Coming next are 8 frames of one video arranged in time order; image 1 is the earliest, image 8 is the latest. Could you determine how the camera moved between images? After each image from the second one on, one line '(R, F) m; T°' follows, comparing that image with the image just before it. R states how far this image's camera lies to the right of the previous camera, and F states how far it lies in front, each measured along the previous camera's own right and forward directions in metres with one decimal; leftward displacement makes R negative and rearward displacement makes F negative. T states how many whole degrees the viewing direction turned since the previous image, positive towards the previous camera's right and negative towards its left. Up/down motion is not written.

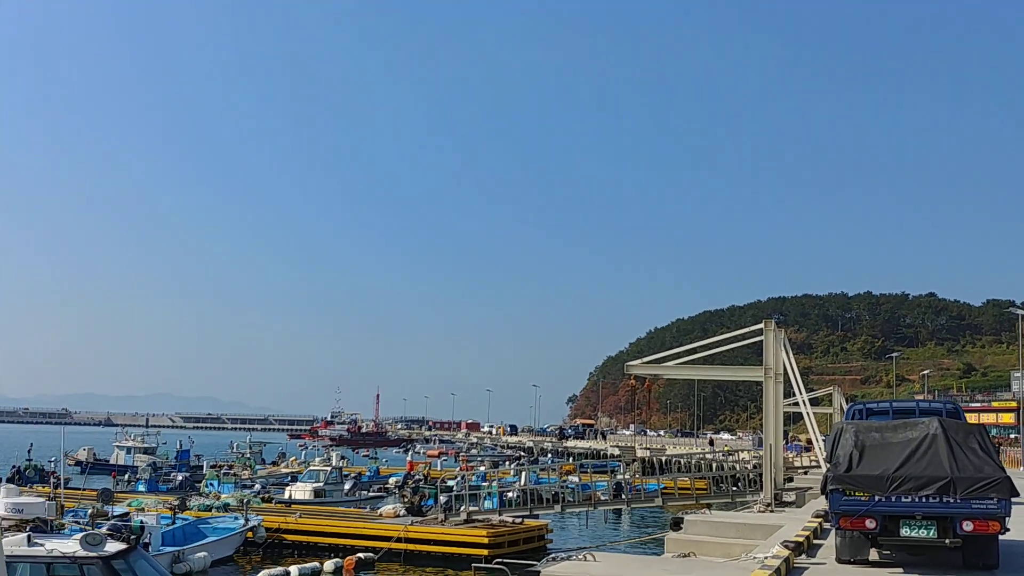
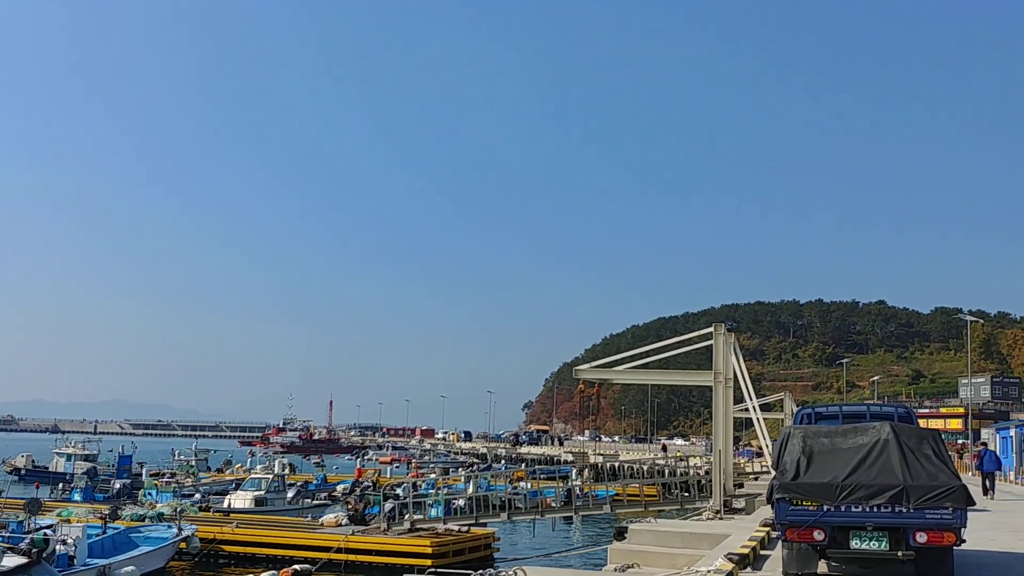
(+0.3, +0.7) m; +2°
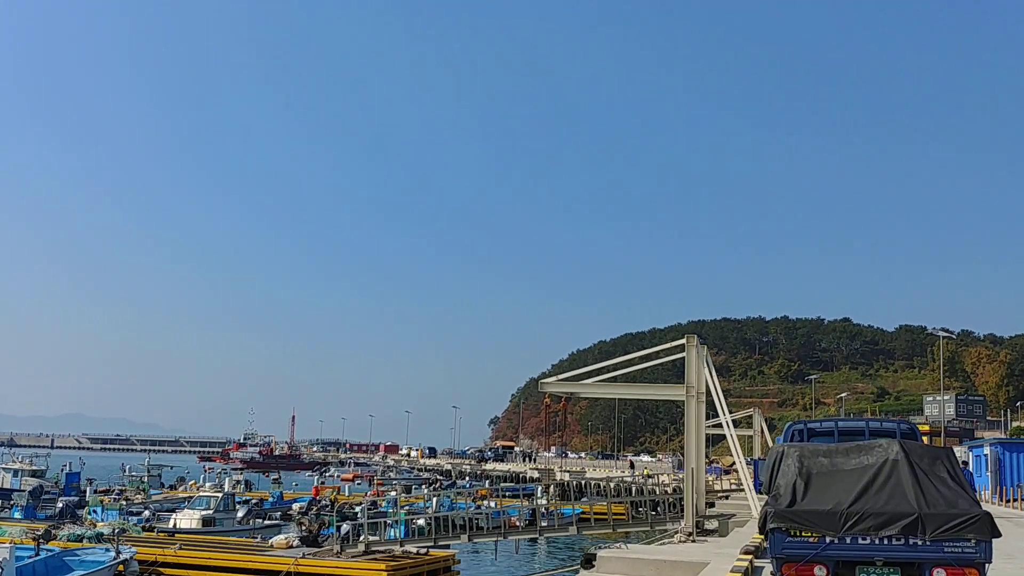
(+0.1, +1.3) m; +2°
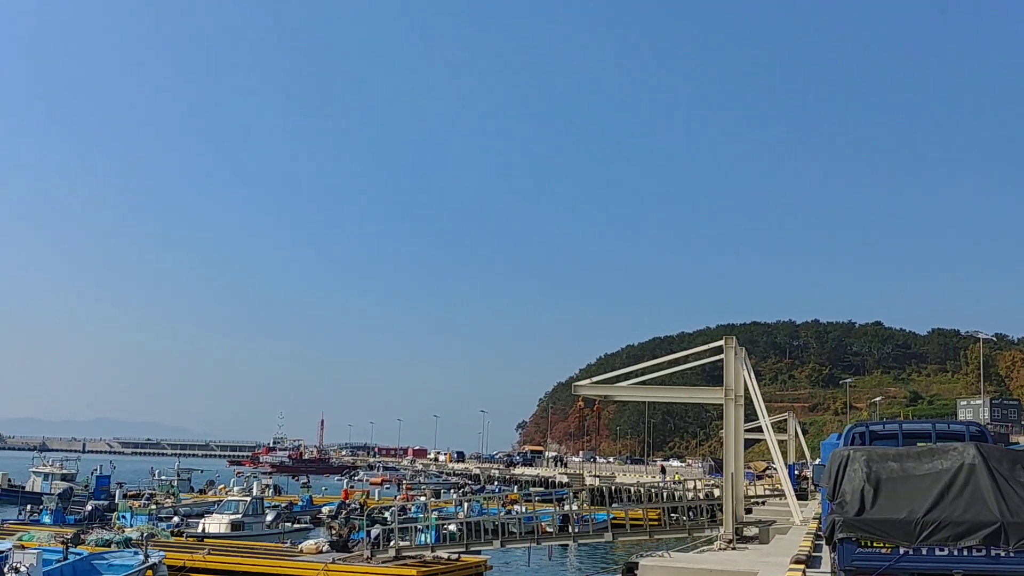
(-0.1, +0.5) m; -1°
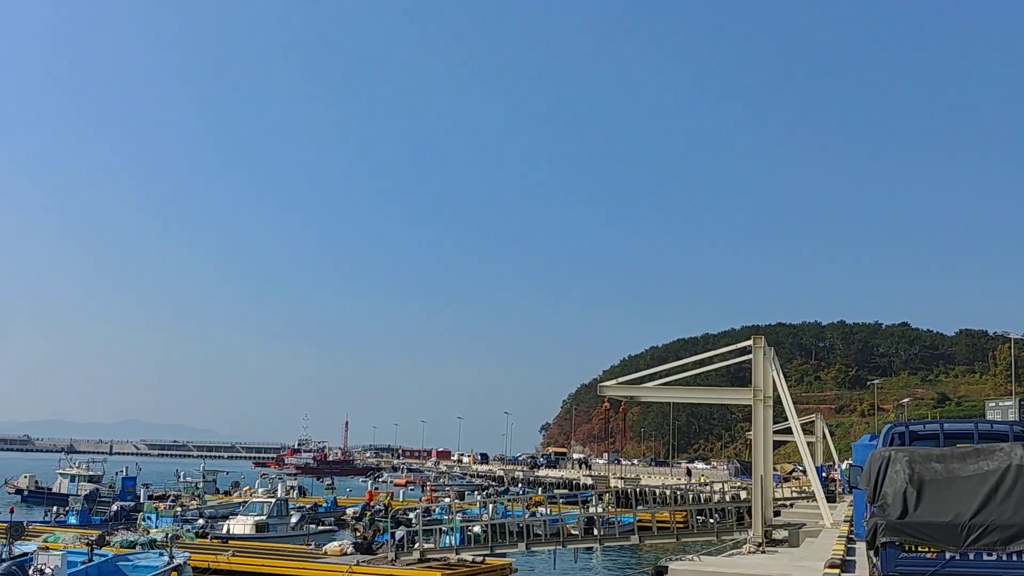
(0.0, +0.2) m; -1°
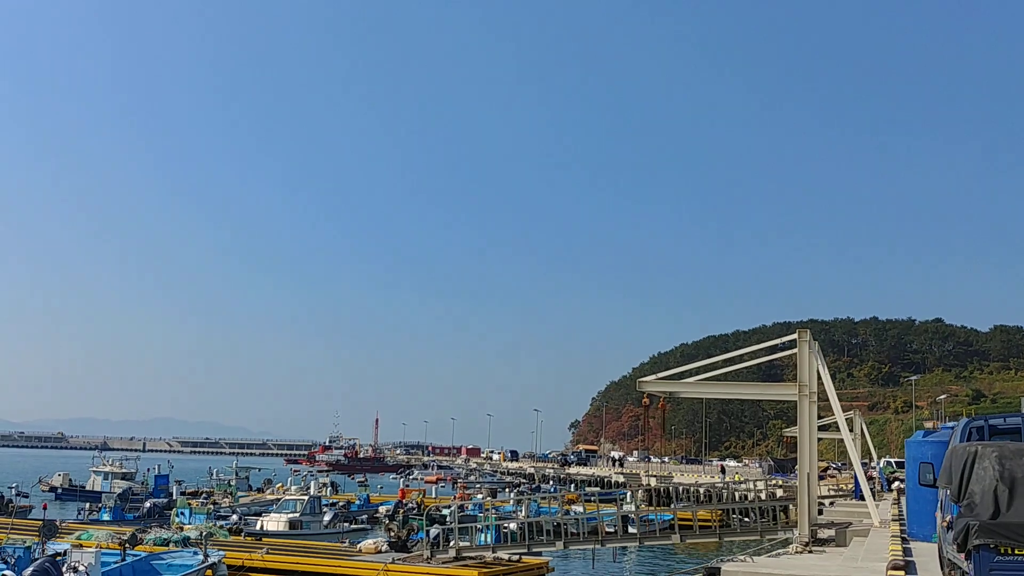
(-0.2, +0.4) m; -2°
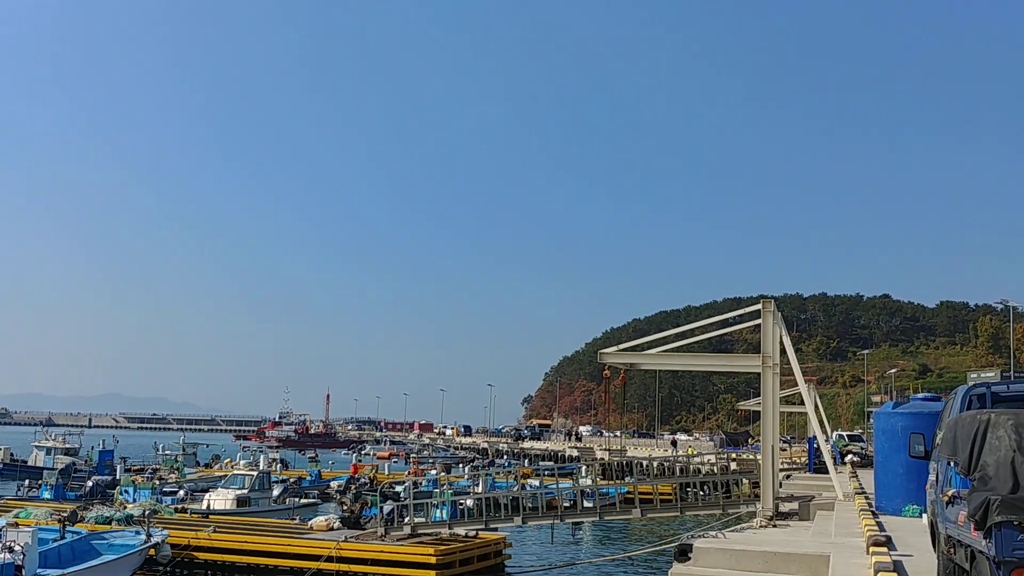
(-0.1, +0.7) m; +3°
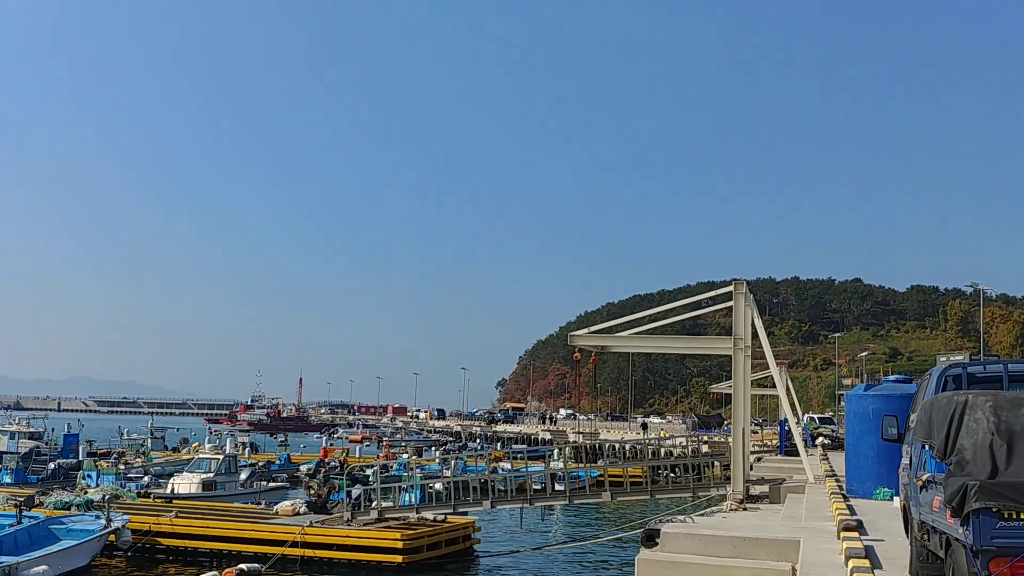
(+0.1, +0.4) m; +1°
